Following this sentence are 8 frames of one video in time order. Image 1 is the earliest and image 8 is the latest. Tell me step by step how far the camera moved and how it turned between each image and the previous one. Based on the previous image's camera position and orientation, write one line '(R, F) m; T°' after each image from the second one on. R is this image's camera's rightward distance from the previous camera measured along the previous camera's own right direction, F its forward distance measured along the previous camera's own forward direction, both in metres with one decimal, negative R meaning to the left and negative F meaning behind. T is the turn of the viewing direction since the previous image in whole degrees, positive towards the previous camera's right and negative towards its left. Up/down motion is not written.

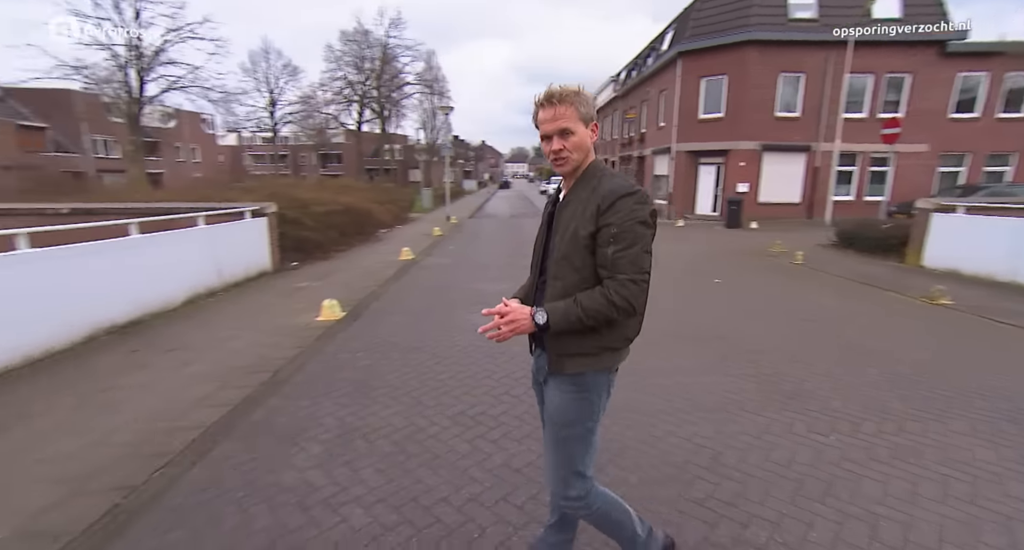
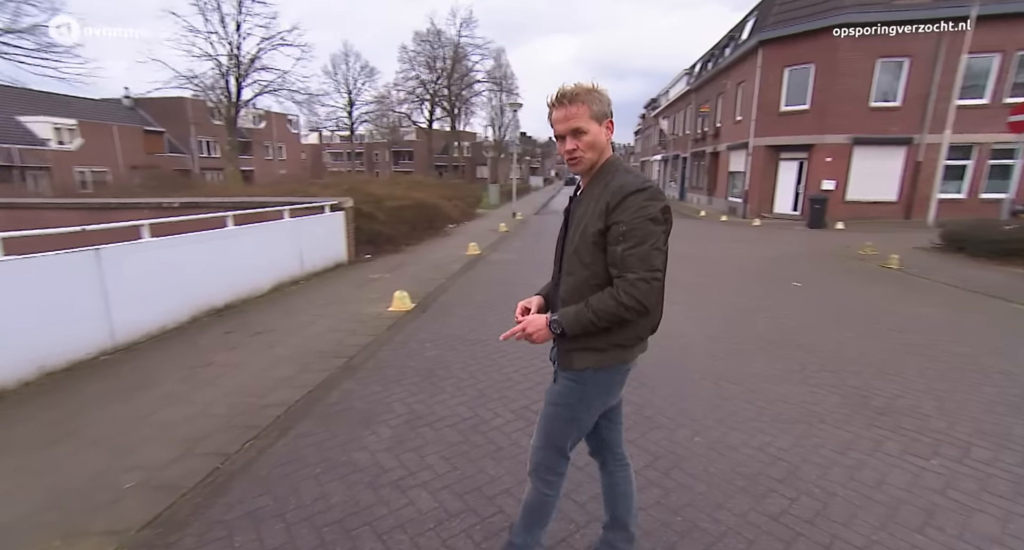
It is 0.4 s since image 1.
(0.0, 0.0) m; -7°
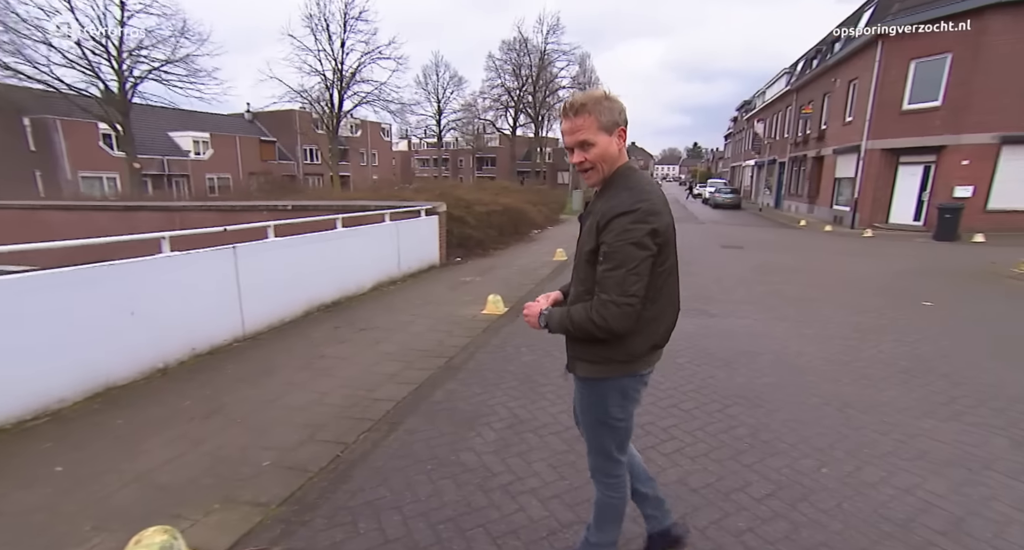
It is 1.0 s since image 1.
(-0.2, 0.0) m; -9°
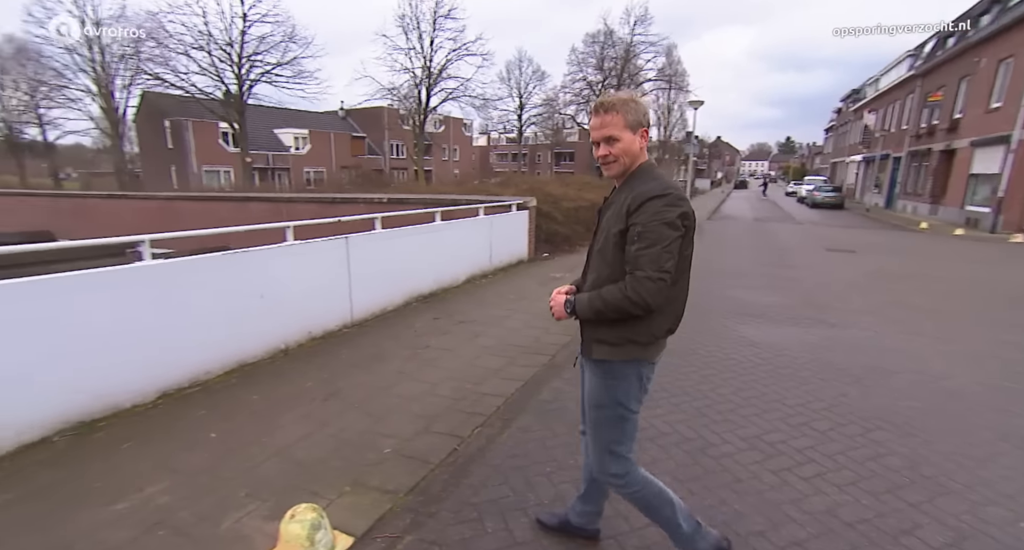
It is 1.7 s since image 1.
(-0.3, +0.1) m; -8°
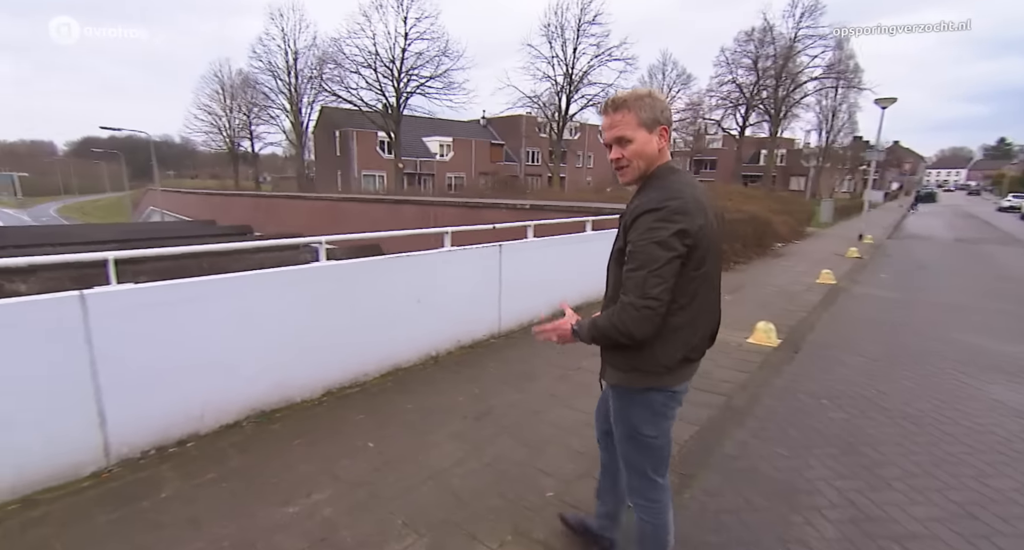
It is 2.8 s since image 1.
(-0.3, +0.3) m; -14°
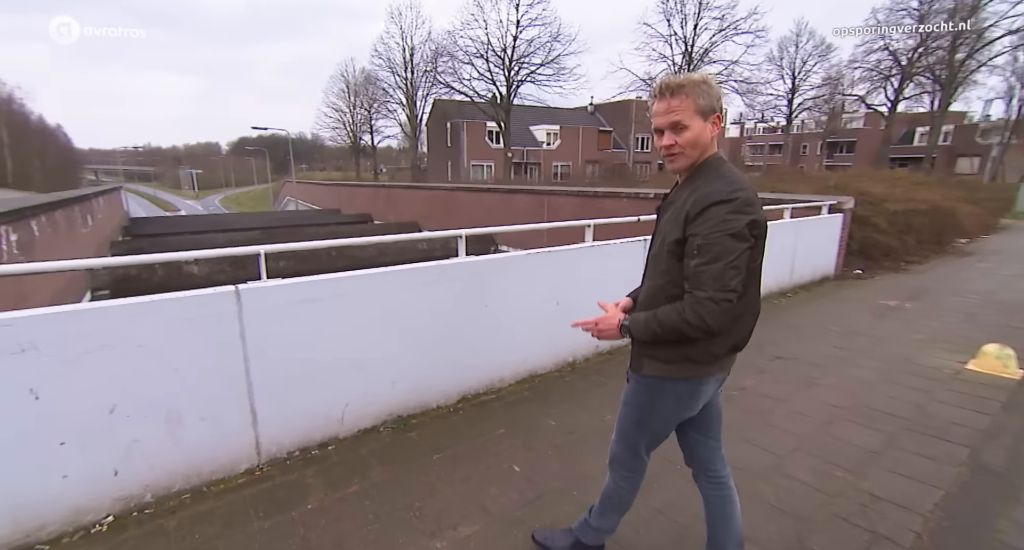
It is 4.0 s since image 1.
(-0.4, +0.4) m; -12°
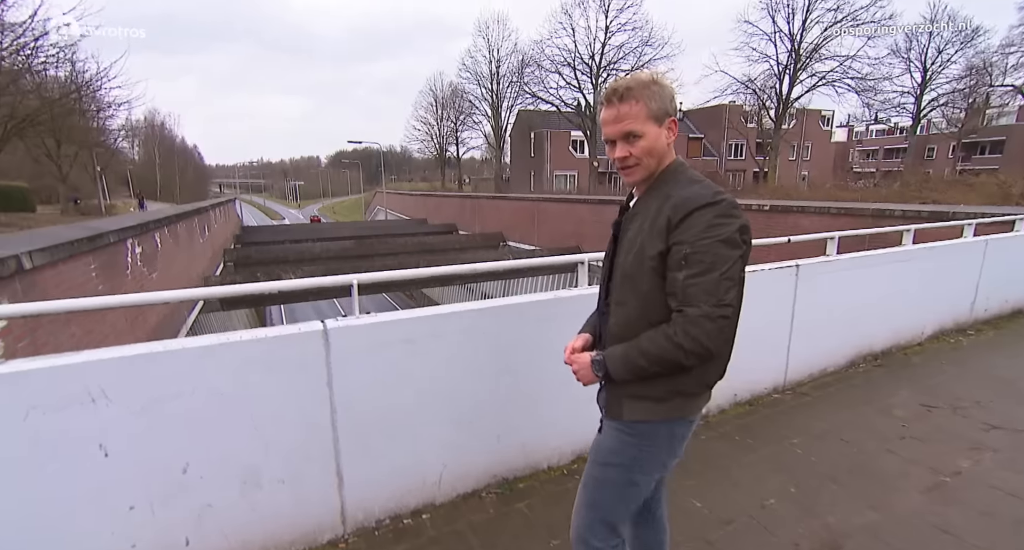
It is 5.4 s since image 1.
(-0.3, +0.6) m; -9°
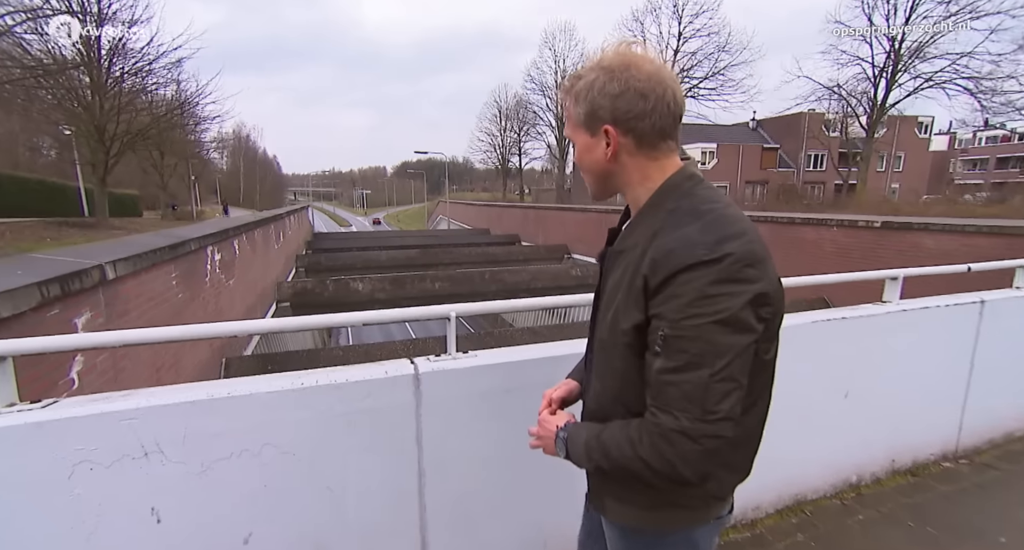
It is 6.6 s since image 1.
(-0.3, +0.5) m; -7°
